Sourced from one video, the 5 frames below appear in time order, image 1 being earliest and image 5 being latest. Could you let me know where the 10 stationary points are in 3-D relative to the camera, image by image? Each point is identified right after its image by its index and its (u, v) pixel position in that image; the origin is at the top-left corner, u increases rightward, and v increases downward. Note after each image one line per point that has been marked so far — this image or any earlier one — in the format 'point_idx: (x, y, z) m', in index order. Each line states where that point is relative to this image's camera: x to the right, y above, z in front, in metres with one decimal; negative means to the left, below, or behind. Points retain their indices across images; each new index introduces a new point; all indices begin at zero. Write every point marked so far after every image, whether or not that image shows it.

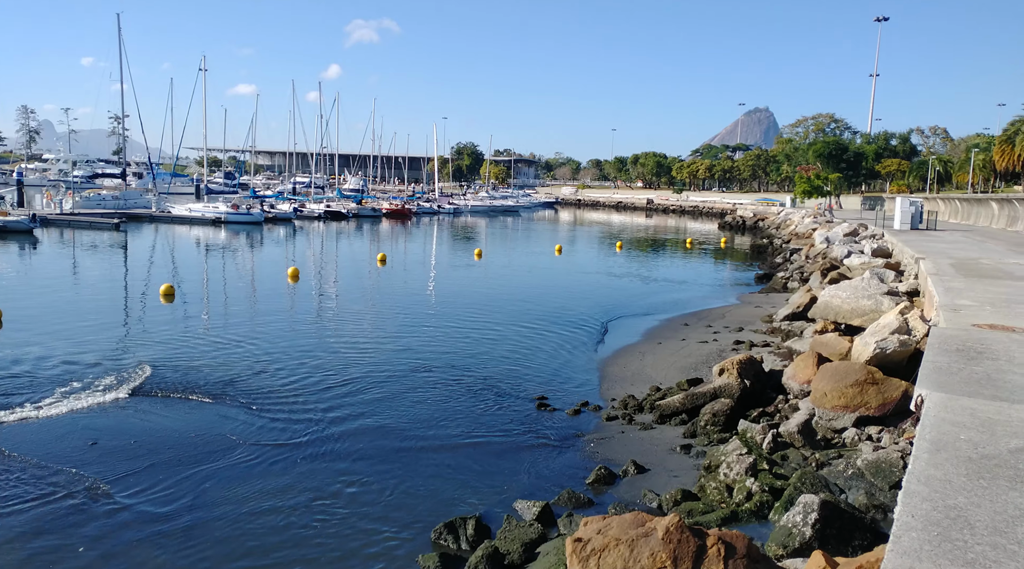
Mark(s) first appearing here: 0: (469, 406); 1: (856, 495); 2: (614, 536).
0: (-0.8, -2.0, +14.1) m
1: (+4.2, -2.5, +10.3) m
2: (+1.0, -2.4, +8.3) m
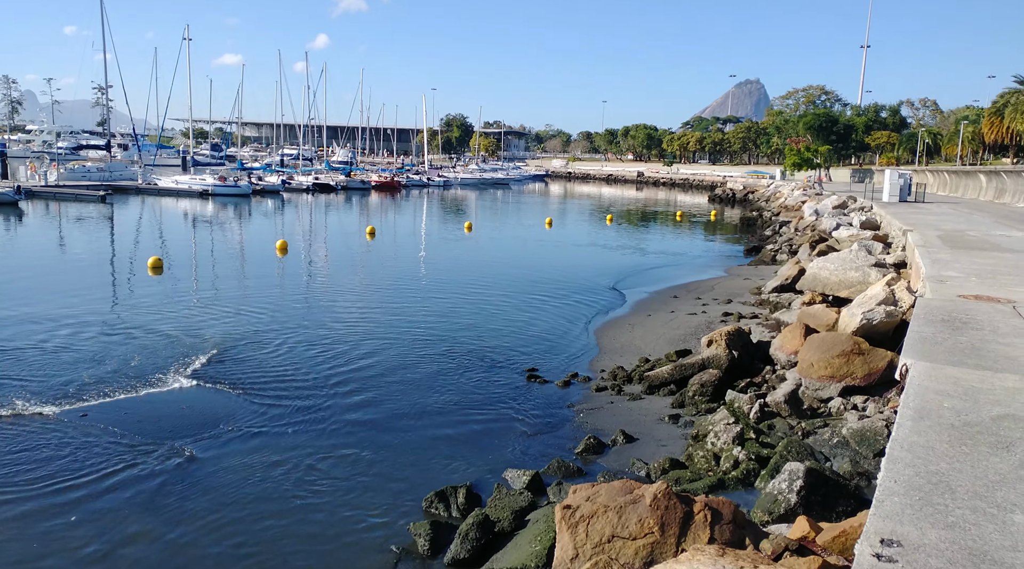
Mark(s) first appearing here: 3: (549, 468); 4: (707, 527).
0: (-0.9, -1.6, +14.3) m
1: (+4.0, -2.2, +10.4) m
2: (+0.9, -2.2, +8.5) m
3: (+0.5, -2.4, +10.9) m
4: (+1.9, -2.3, +8.1) m
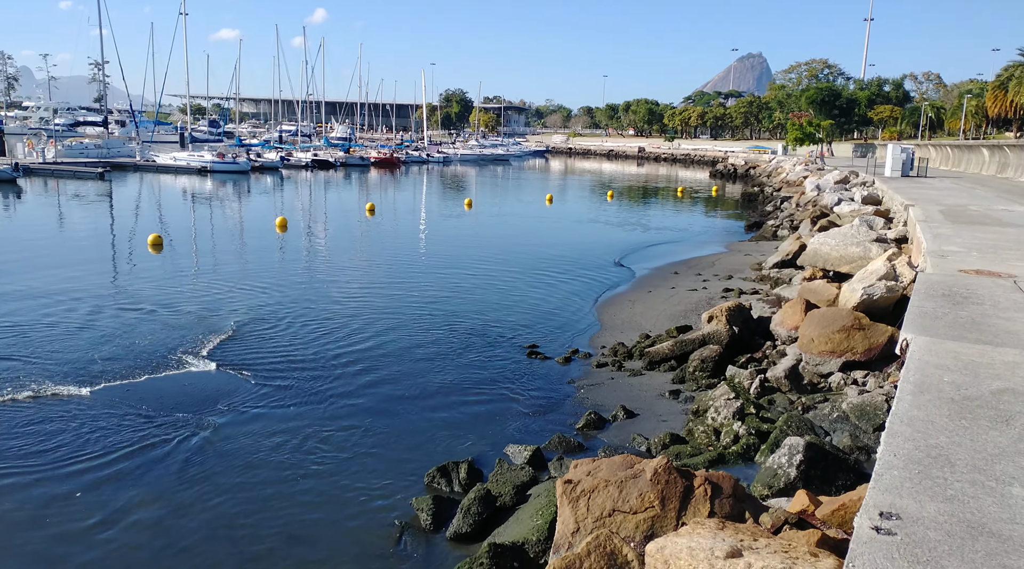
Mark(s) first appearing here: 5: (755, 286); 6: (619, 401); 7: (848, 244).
0: (-0.9, -1.2, +14.3) m
1: (+4.1, -1.9, +10.5) m
2: (+0.9, -1.9, +8.6) m
3: (+0.5, -2.1, +11.0) m
4: (+1.9, -2.1, +8.2) m
5: (+5.2, 0.0, +18.1) m
6: (+1.6, -1.7, +12.3) m
7: (+6.4, +0.8, +16.0) m
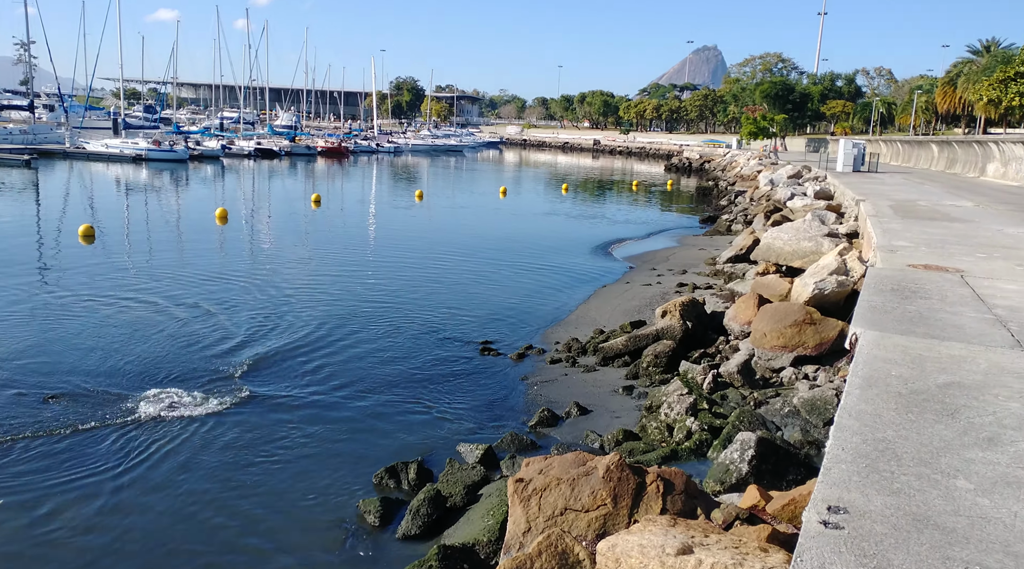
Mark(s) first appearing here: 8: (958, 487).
0: (-1.7, -1.0, +14.1) m
1: (+3.5, -1.8, +10.6) m
2: (+0.4, -1.9, +8.5) m
3: (-0.1, -2.0, +10.8) m
4: (+1.4, -2.1, +8.1) m
5: (+4.2, +0.2, +18.2) m
6: (+0.9, -1.6, +12.3) m
7: (+5.5, +0.9, +16.1) m
8: (+3.5, -1.7, +6.7) m
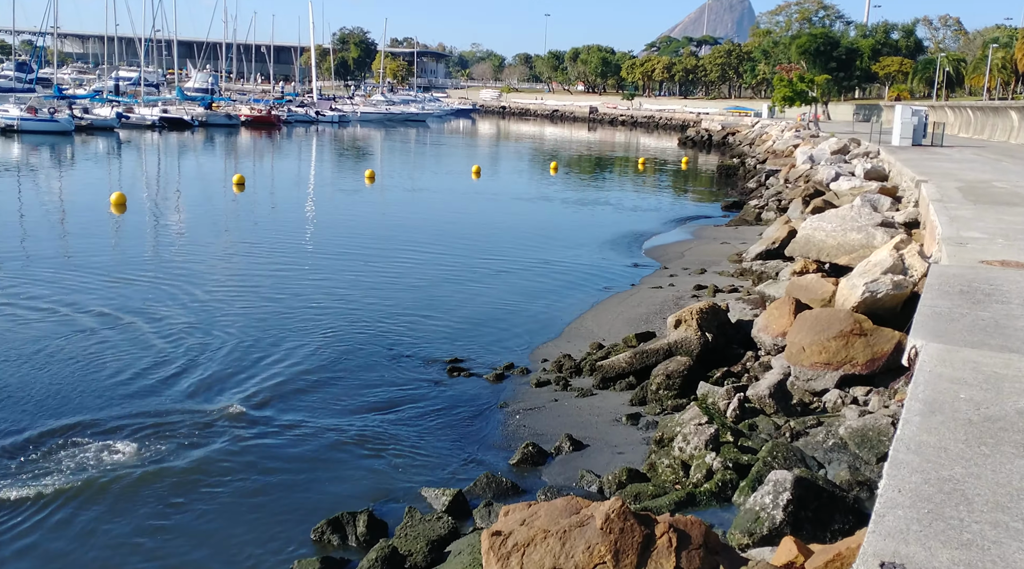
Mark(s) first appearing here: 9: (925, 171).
0: (-1.9, -1.0, +11.9) m
1: (+3.2, -1.9, +8.4) m
2: (+0.2, -2.0, +6.3) m
3: (-0.4, -2.0, +8.7) m
4: (+1.1, -2.2, +5.9) m
5: (+4.1, +0.3, +16.0) m
6: (+0.6, -1.6, +10.1) m
7: (+5.3, +1.0, +13.9) m
8: (+3.2, -1.8, +4.5) m
9: (+8.6, +2.6, +18.6) m
